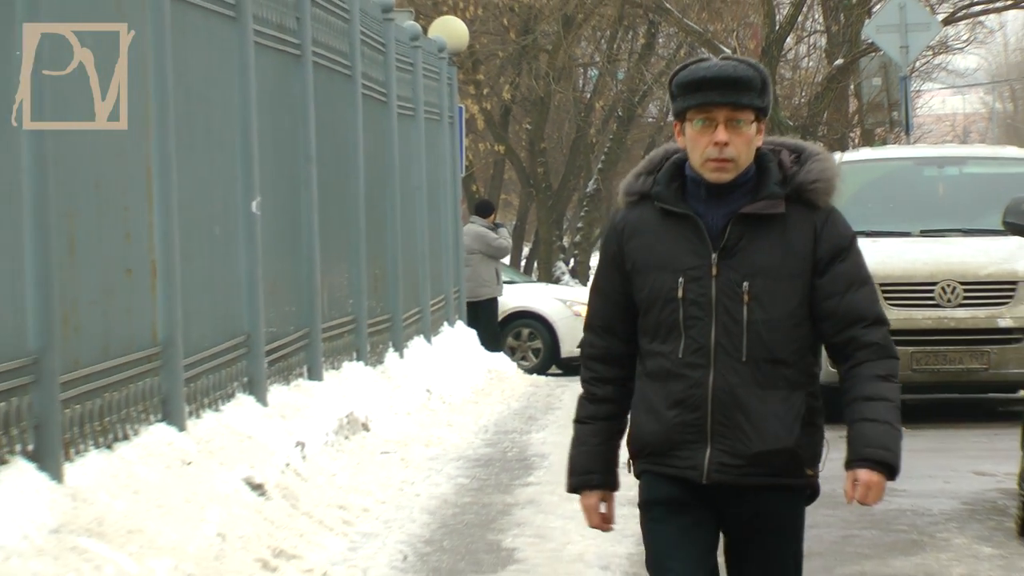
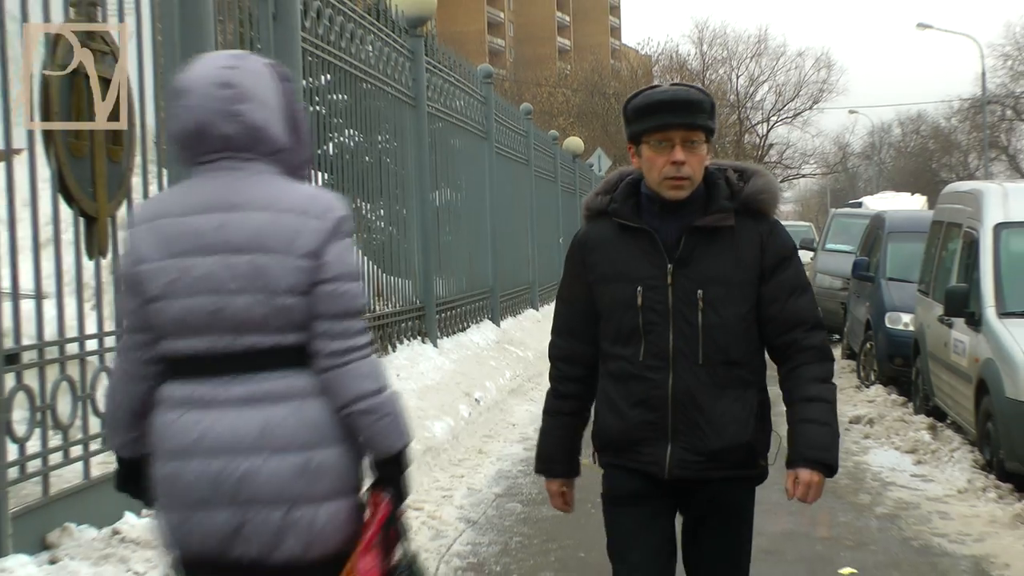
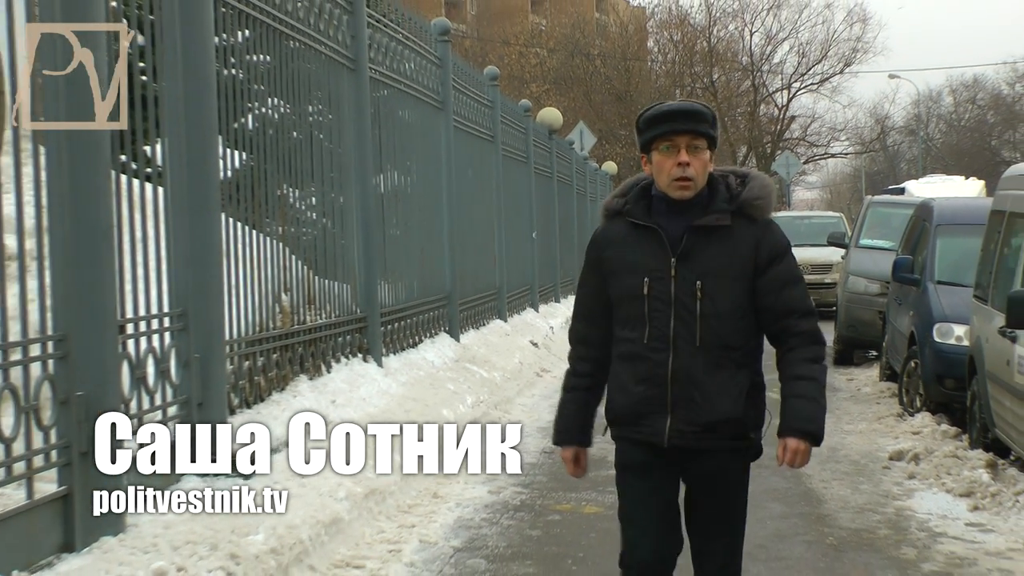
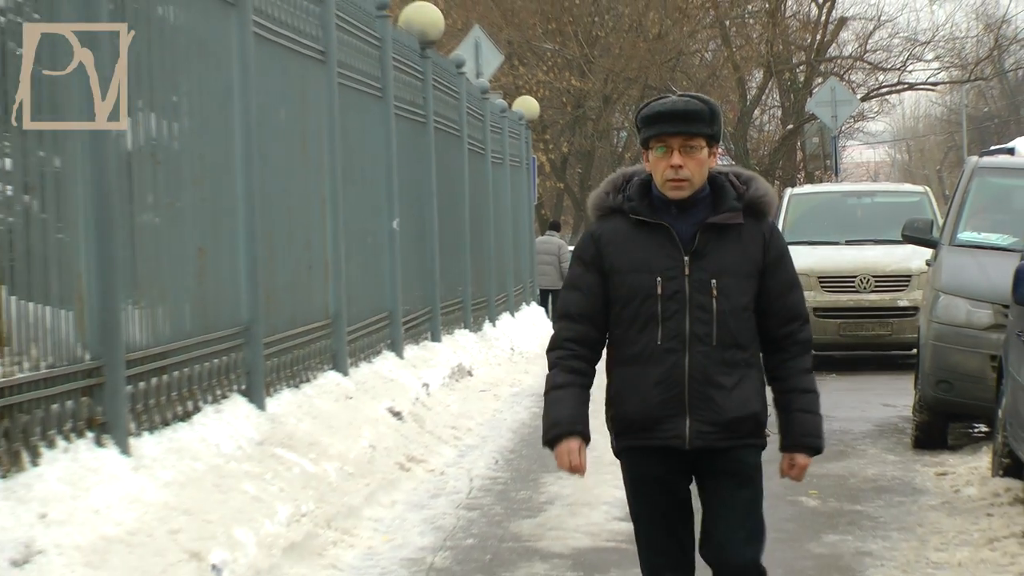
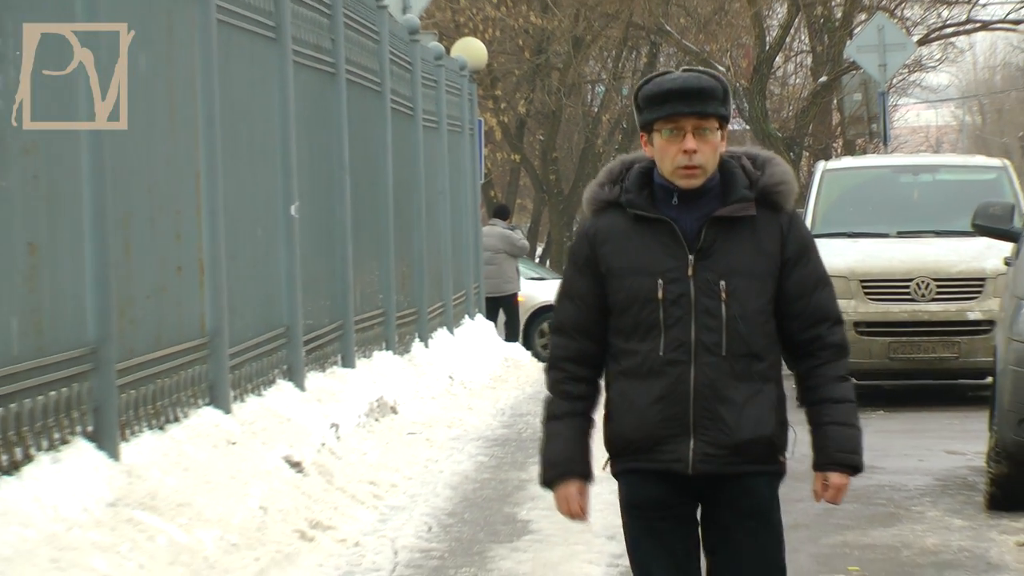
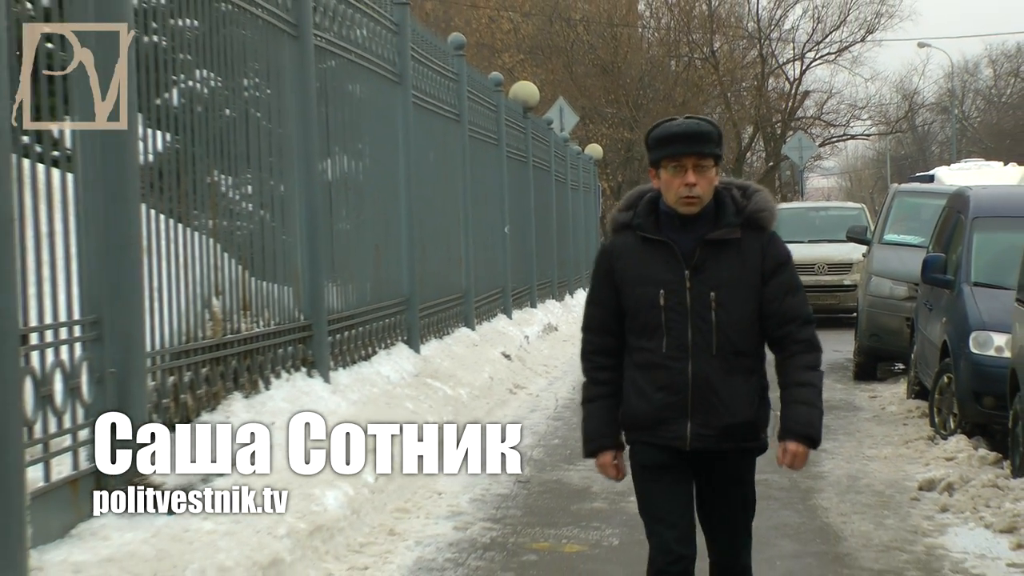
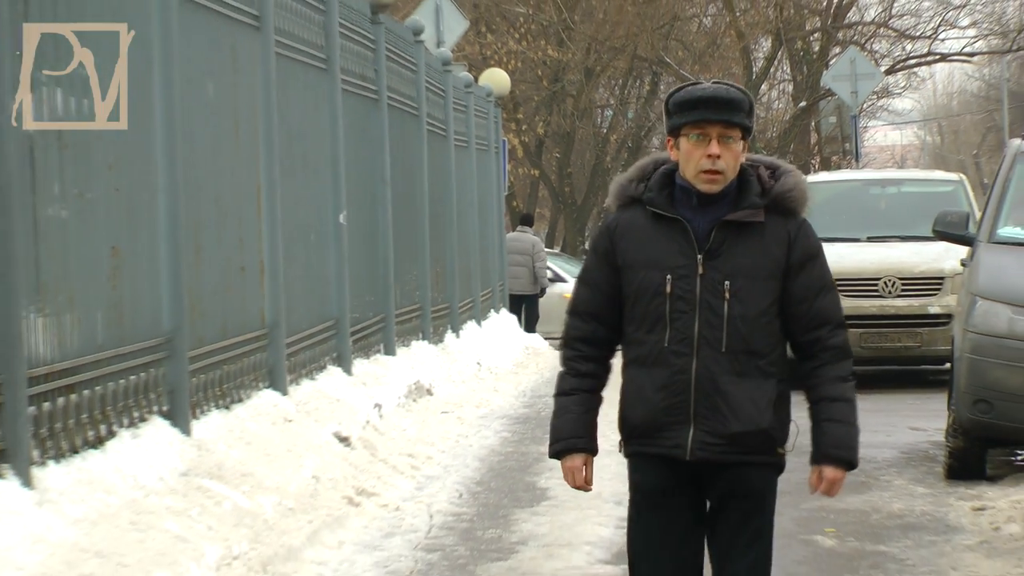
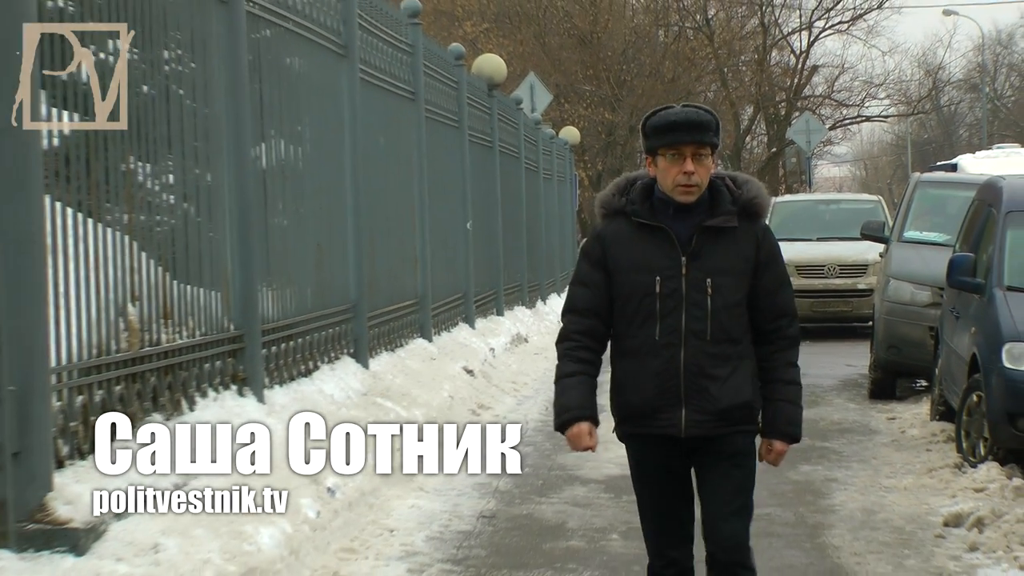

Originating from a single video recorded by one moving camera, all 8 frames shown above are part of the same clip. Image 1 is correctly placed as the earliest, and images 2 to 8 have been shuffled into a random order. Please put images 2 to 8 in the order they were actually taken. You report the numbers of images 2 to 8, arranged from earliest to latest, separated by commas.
5, 7, 4, 8, 6, 3, 2
